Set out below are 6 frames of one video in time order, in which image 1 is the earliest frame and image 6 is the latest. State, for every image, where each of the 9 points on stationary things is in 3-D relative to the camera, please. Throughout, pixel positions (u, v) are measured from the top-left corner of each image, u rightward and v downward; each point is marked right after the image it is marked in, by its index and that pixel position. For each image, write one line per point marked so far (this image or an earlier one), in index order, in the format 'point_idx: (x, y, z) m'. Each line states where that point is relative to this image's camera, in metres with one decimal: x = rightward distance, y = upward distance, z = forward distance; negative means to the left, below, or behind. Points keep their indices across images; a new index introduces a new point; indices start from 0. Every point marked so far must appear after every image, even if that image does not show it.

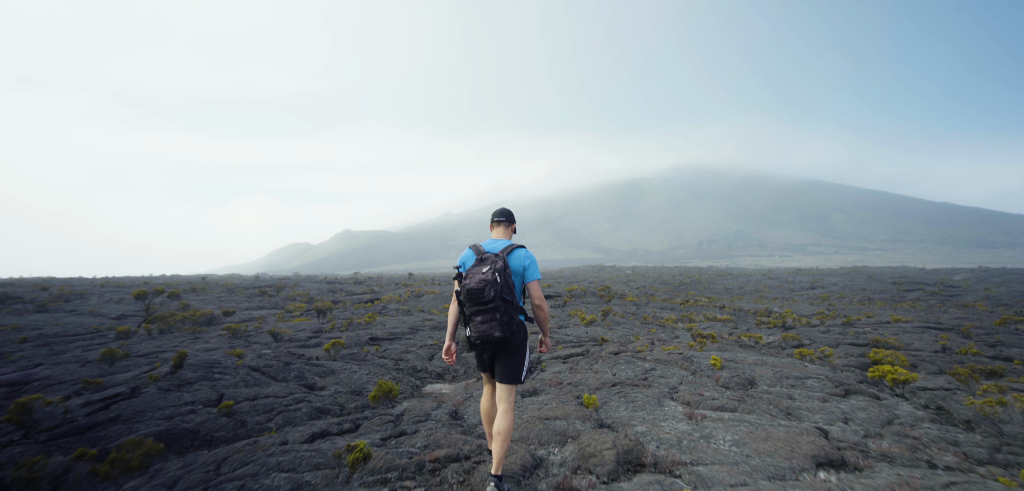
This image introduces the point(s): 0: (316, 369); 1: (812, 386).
0: (-4.5, -2.9, +10.8) m
1: (+4.7, -2.2, +7.1) m
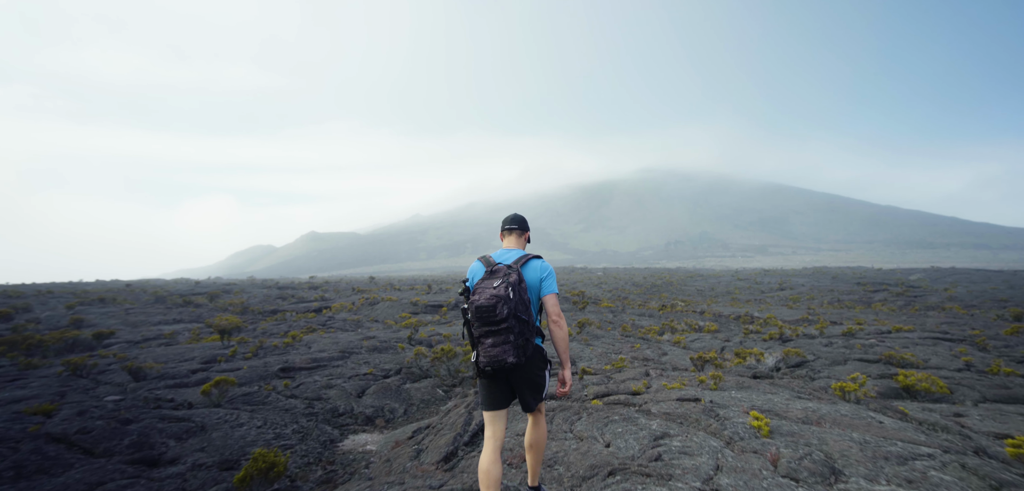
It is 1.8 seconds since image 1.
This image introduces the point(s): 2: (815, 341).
0: (-5.4, -2.9, +7.4) m
1: (+4.0, -2.2, +4.3) m
2: (+12.8, -4.0, +19.5) m
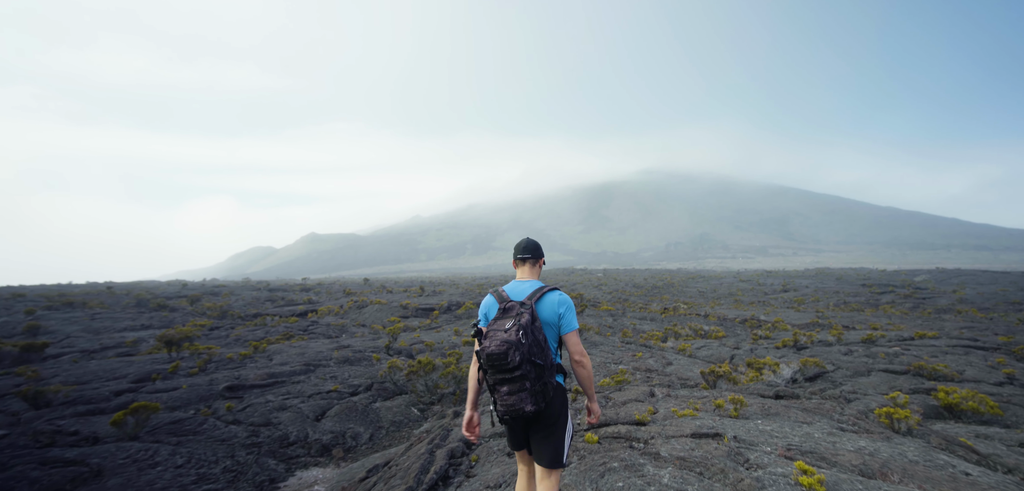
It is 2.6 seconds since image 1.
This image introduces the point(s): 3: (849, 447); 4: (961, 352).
0: (-5.7, -2.9, +5.9) m
1: (+3.7, -2.1, +2.8) m
2: (+12.5, -4.0, +18.0) m
3: (+4.0, -2.4, +5.5) m
4: (+16.6, -3.9, +17.0) m
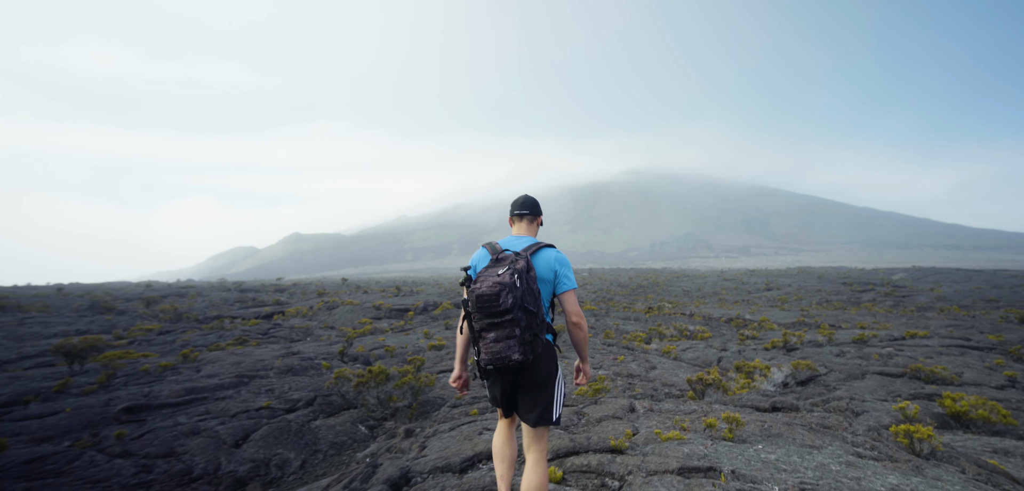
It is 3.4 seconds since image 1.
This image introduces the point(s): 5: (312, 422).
0: (-6.3, -2.7, +4.4) m
1: (+3.1, -2.0, +1.6) m
2: (+11.5, -3.9, +17.0) m
3: (+3.4, -2.3, +4.3) m
4: (+15.7, -3.8, +16.2) m
5: (-3.6, -3.2, +8.4) m
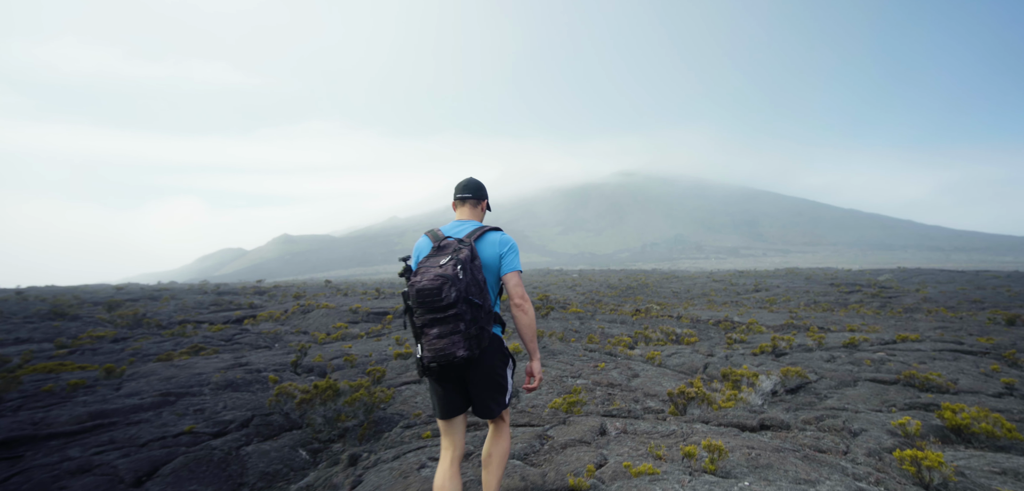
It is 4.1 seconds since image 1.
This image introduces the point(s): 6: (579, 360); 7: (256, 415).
0: (-6.9, -2.7, +3.3) m
1: (+2.6, -2.0, +0.7) m
2: (+10.6, -3.9, +16.3) m
3: (+2.8, -2.3, +3.4) m
4: (+14.8, -3.8, +15.5) m
5: (-4.3, -3.2, +7.3) m
6: (+2.2, -3.8, +15.2) m
7: (-4.7, -3.1, +8.4) m
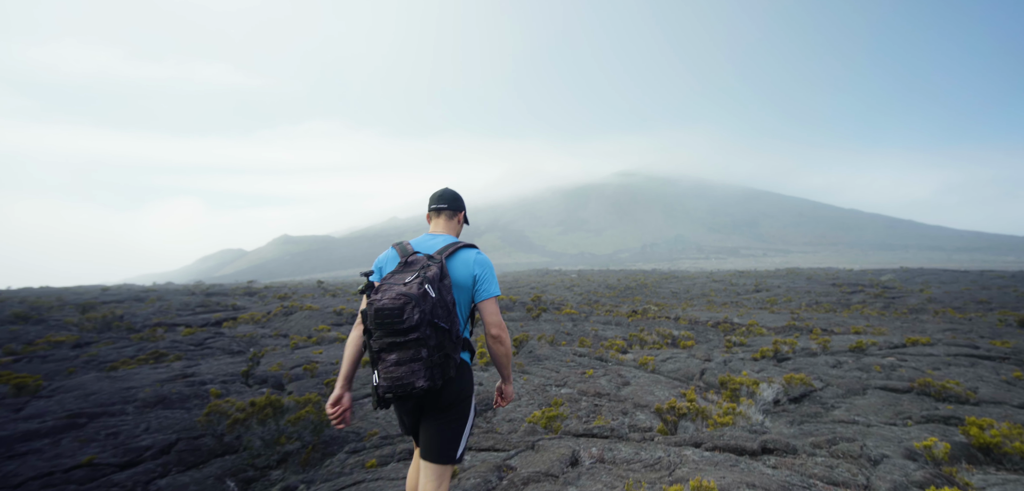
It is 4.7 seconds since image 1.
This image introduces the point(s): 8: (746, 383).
0: (-7.5, -2.6, +2.3) m
1: (+2.0, -1.9, -0.4) m
2: (+10.1, -3.8, +15.2) m
3: (+2.3, -2.2, +2.4) m
4: (+14.3, -3.7, +14.4) m
5: (-4.9, -3.2, +6.3) m
6: (+1.7, -3.7, +14.2) m
7: (-5.2, -3.0, +7.3) m
8: (+5.6, -3.3, +11.0) m
